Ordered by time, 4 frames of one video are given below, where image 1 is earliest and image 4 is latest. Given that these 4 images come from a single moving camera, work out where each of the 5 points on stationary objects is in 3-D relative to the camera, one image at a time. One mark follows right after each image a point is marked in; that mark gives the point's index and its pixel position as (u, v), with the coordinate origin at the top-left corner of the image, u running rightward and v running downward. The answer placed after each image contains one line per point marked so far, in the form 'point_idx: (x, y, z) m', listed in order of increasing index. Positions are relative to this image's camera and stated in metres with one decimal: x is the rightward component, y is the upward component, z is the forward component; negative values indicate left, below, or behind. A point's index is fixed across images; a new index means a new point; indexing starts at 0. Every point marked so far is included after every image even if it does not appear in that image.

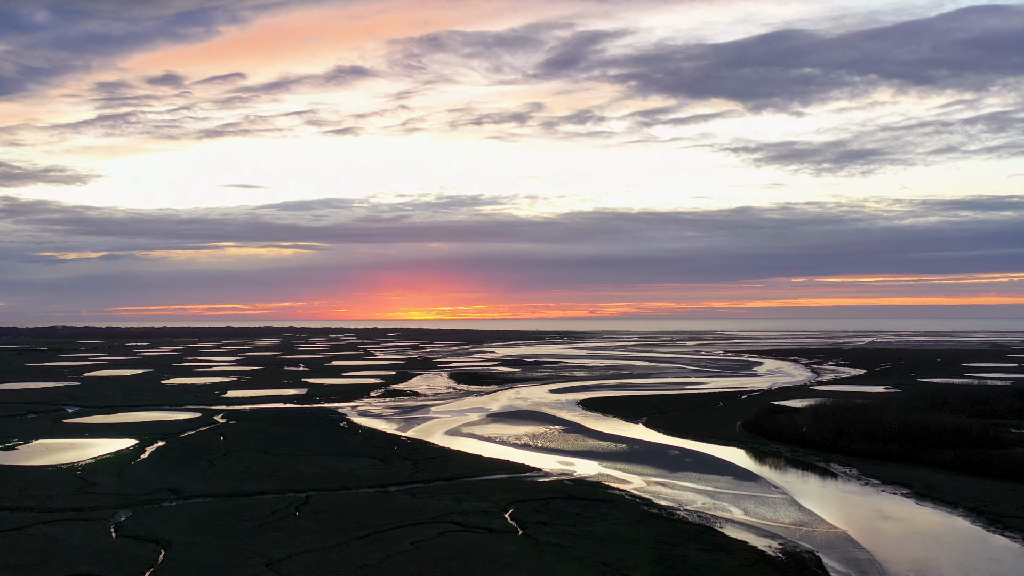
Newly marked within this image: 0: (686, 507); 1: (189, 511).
0: (+4.6, -5.8, +18.3) m
1: (-8.3, -5.7, +18.0) m
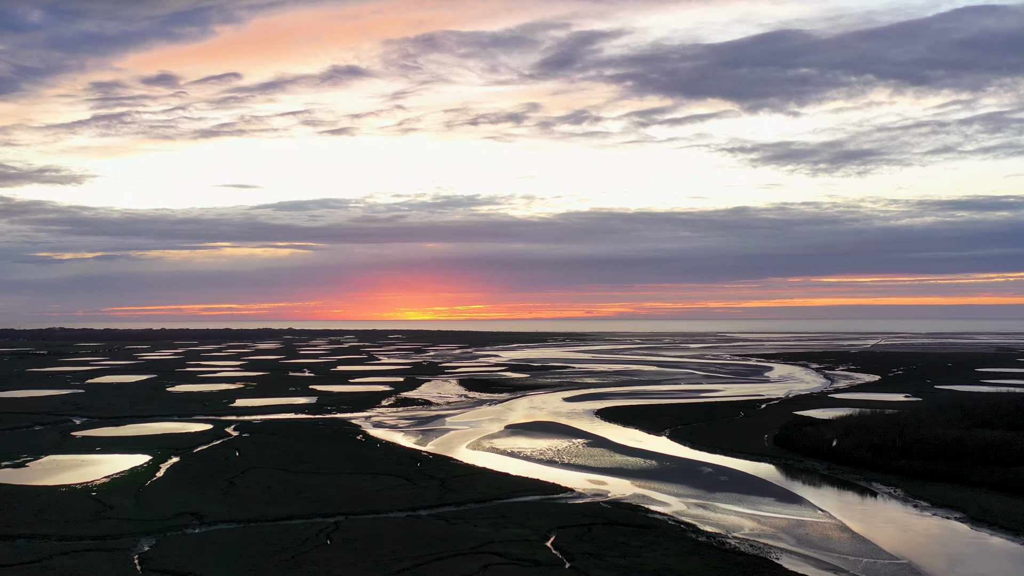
0: (+5.6, -6.2, +17.5) m
1: (-7.3, -6.2, +17.2) m
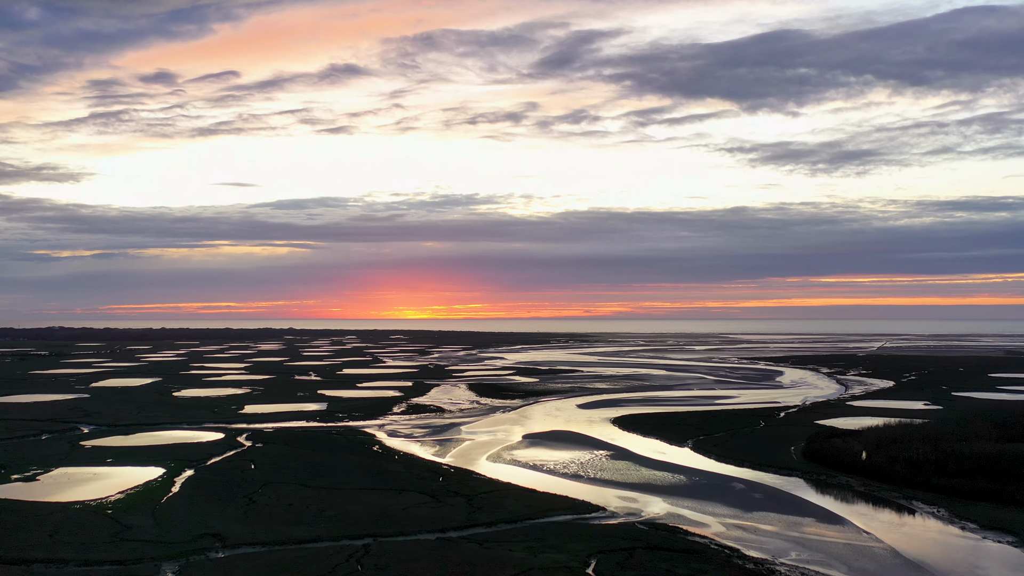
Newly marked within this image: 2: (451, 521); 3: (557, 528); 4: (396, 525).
0: (+6.5, -6.6, +16.8) m
1: (-6.4, -6.5, +16.5) m
2: (-1.7, -6.6, +19.8) m
3: (+1.2, -6.6, +19.3) m
4: (-3.2, -6.6, +19.4) m
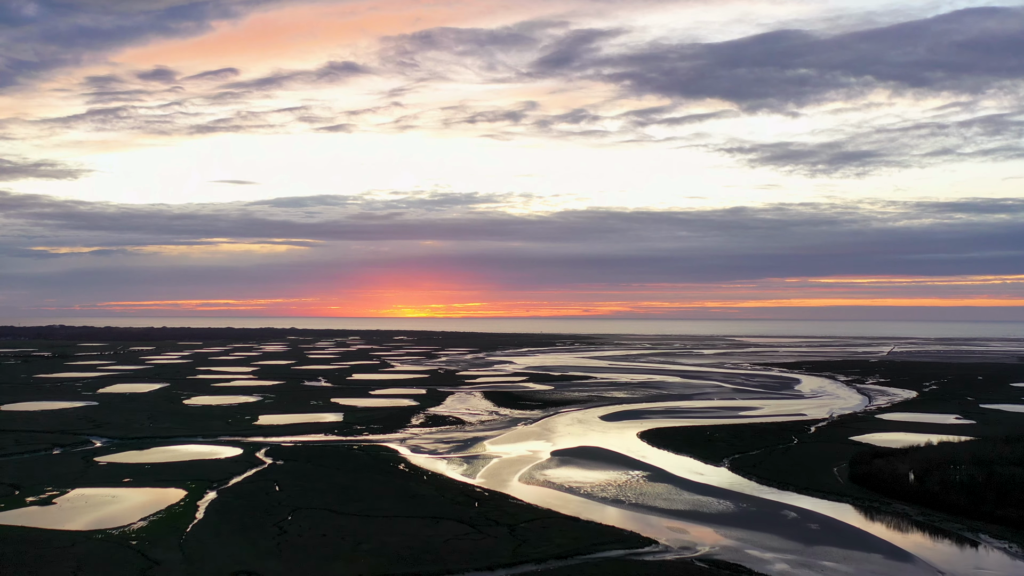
0: (+7.9, -7.2, +15.7) m
1: (-5.0, -7.1, +15.3) m
2: (-0.4, -7.2, +18.7) m
3: (+2.6, -7.2, +18.2) m
4: (-1.9, -7.1, +18.3) m
